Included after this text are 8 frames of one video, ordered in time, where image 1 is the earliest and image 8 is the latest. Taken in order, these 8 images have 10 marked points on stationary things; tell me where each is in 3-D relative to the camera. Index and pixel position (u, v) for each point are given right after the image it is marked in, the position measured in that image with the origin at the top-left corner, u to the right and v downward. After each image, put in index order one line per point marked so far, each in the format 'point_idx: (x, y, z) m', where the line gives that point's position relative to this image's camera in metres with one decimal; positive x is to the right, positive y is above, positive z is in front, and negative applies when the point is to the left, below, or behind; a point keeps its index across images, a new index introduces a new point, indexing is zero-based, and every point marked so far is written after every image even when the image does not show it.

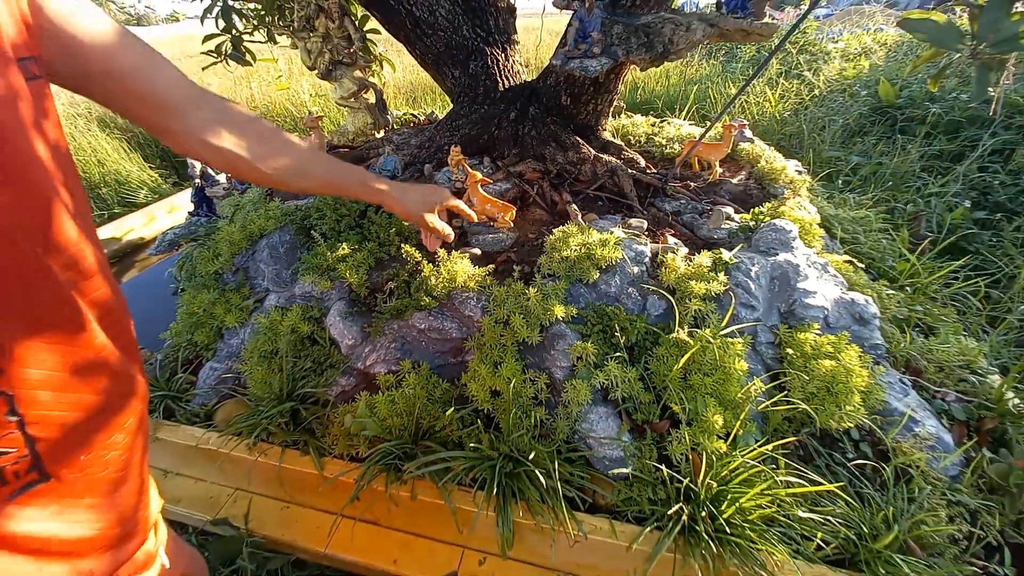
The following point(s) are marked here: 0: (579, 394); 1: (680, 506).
0: (+0.3, -0.4, +1.5) m
1: (+0.5, -0.7, +1.3) m
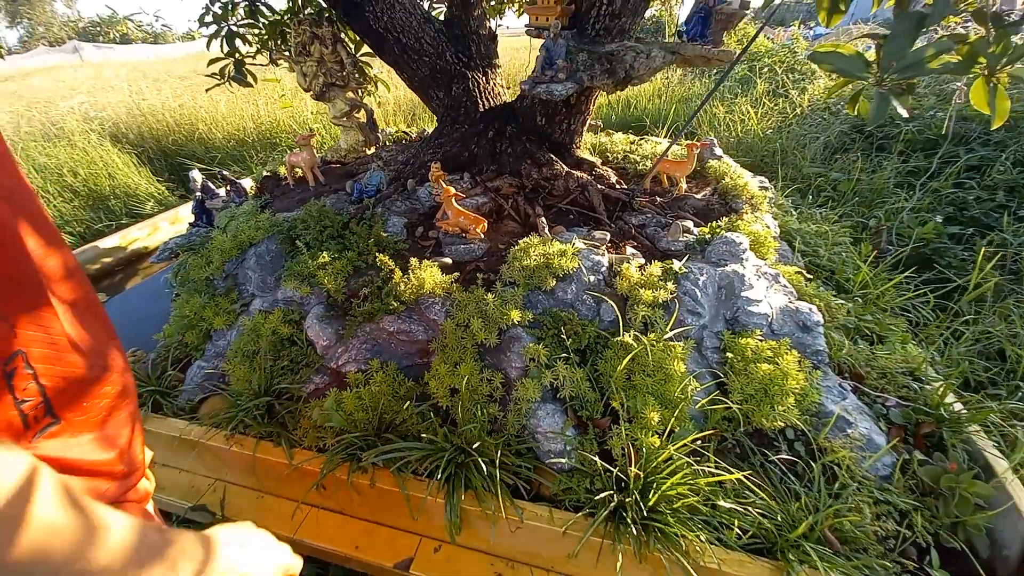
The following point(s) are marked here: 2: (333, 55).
0: (+0.1, -0.4, +1.6) m
1: (+0.3, -0.7, +1.4) m
2: (-1.4, +1.8, +3.0) m
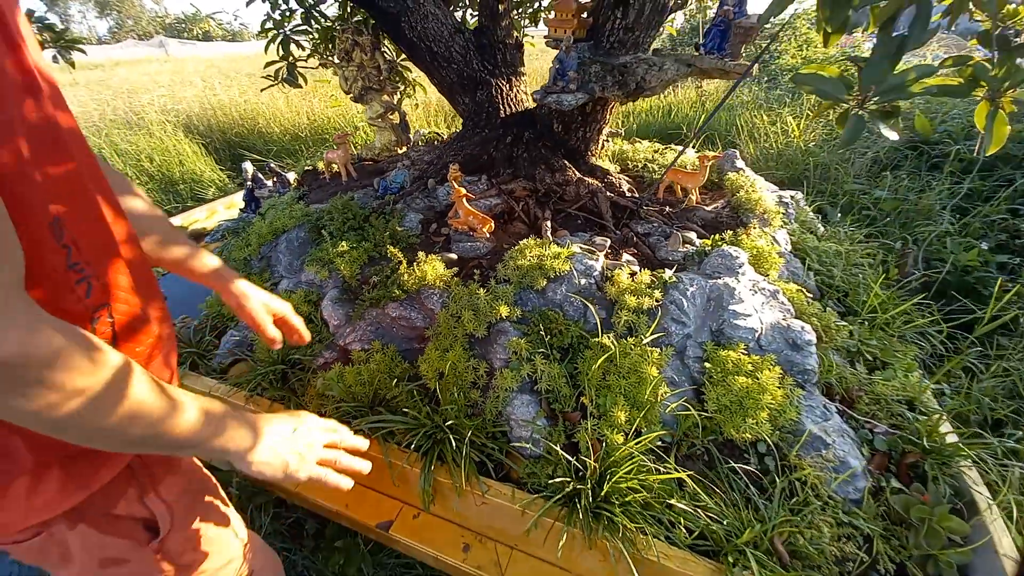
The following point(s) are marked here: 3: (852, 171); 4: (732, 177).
0: (0.0, -0.4, +1.8) m
1: (+0.2, -0.8, +1.5) m
2: (-1.2, +1.9, +3.3) m
3: (+3.6, +1.2, +4.2) m
4: (+1.6, +0.8, +2.9) m
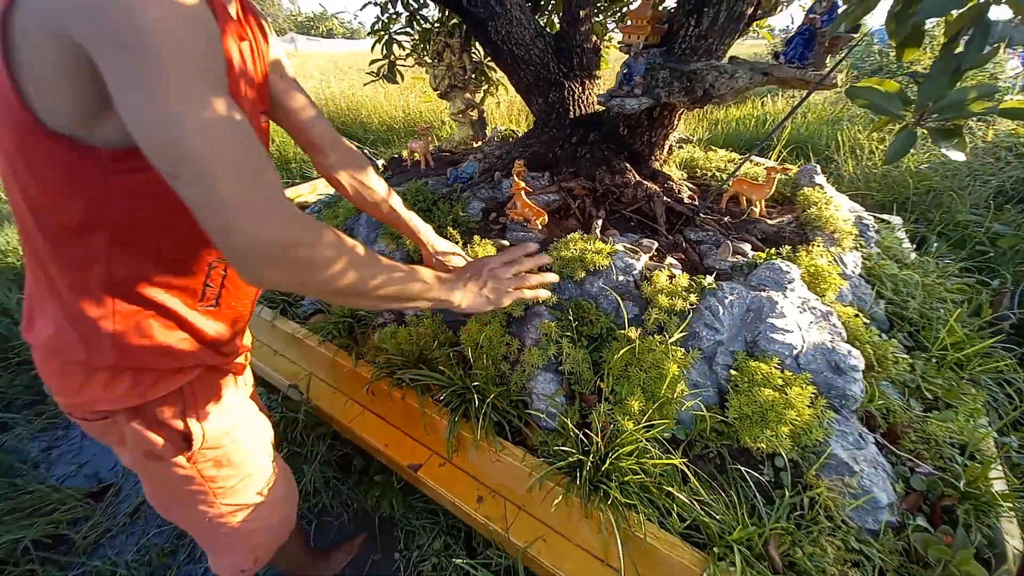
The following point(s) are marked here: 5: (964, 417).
0: (+0.1, -0.3, +1.9) m
1: (+0.3, -0.7, +1.7) m
2: (-0.5, +2.1, +3.6) m
3: (+4.2, +0.8, +3.7) m
4: (+2.1, +0.7, +2.7) m
5: (+2.1, -0.6, +1.8) m
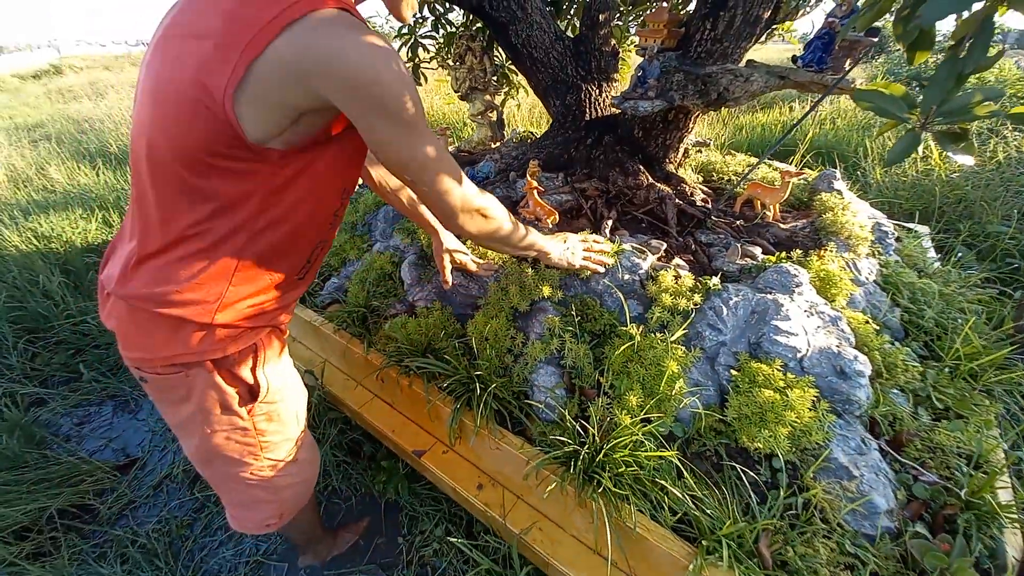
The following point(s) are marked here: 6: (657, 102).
0: (+0.1, -0.3, +2.0) m
1: (+0.3, -0.7, +1.7) m
2: (-0.3, +2.1, +3.7) m
3: (+4.4, +0.7, +3.5) m
4: (+2.1, +0.6, +2.7) m
5: (+2.1, -0.6, +1.8) m
6: (+0.9, +1.2, +2.5) m
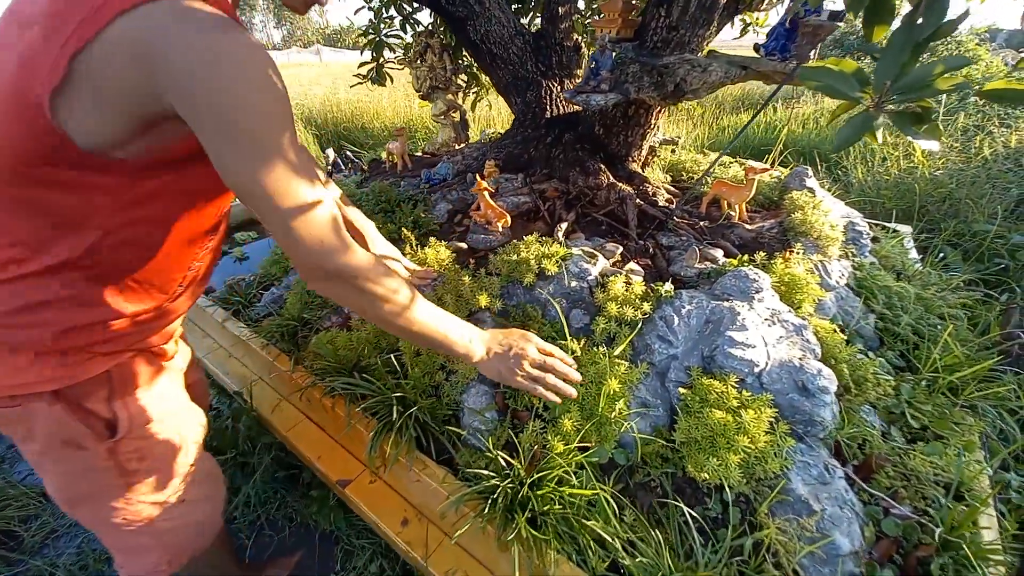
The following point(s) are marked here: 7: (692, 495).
0: (-0.2, -0.4, +1.8) m
1: (-0.1, -0.7, +1.5) m
2: (-0.7, +2.0, +3.6) m
3: (+4.0, +0.7, +3.3) m
4: (+1.8, +0.6, +2.5) m
5: (+1.8, -0.7, +1.6) m
6: (+0.6, +1.1, +2.3) m
7: (+0.7, -0.8, +1.5) m
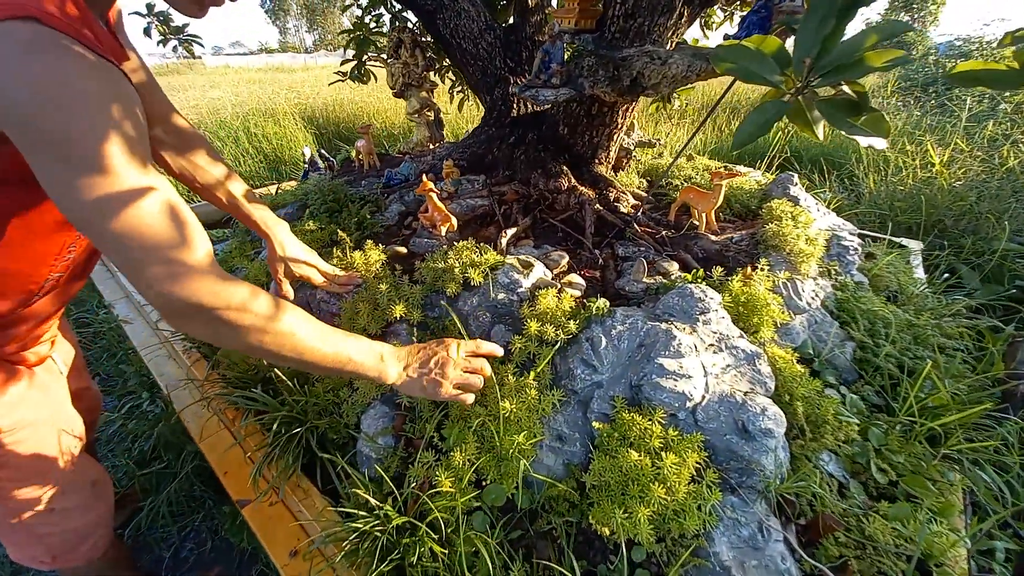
0: (-0.6, -0.4, +1.6) m
1: (-0.5, -0.8, +1.3) m
2: (-0.9, +2.0, +3.4) m
3: (+3.8, +0.5, +3.0) m
4: (+1.5, +0.5, +2.3) m
5: (+1.4, -0.8, +1.3) m
6: (+0.3, +1.1, +2.1) m
7: (+0.3, -0.8, +1.3) m
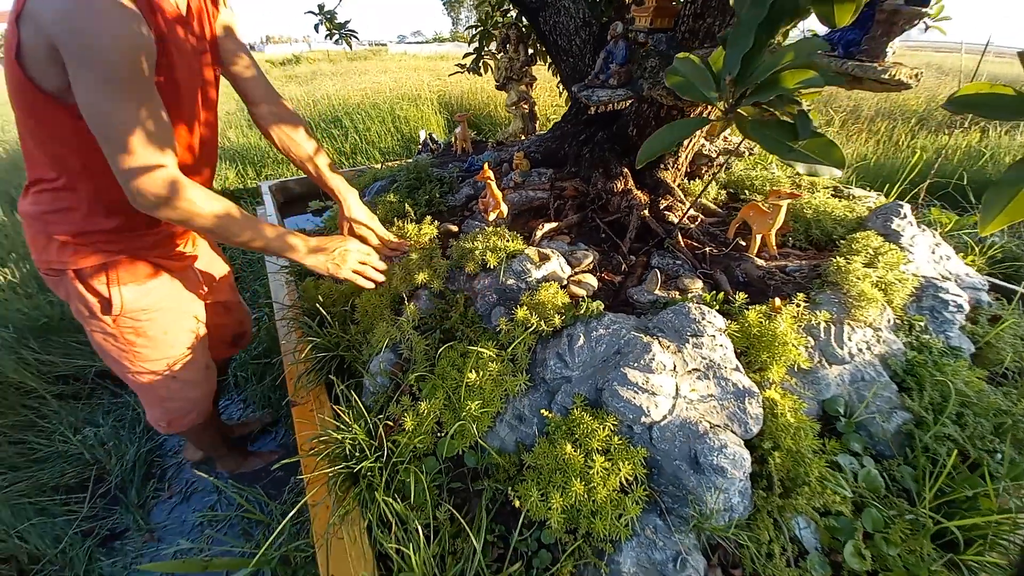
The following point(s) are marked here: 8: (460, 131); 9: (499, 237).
0: (-0.6, -0.2, +1.9) m
1: (-0.7, -0.6, +1.6) m
2: (0.0, +2.2, +3.6) m
3: (+4.0, -0.2, +2.0) m
4: (+1.7, +0.3, +1.9) m
5: (+1.1, -0.9, +1.1) m
6: (+0.6, +1.0, +2.1) m
7: (0.0, -0.8, +1.4) m
8: (-0.5, +1.5, +3.6) m
9: (-0.1, +0.3, +2.1) m
